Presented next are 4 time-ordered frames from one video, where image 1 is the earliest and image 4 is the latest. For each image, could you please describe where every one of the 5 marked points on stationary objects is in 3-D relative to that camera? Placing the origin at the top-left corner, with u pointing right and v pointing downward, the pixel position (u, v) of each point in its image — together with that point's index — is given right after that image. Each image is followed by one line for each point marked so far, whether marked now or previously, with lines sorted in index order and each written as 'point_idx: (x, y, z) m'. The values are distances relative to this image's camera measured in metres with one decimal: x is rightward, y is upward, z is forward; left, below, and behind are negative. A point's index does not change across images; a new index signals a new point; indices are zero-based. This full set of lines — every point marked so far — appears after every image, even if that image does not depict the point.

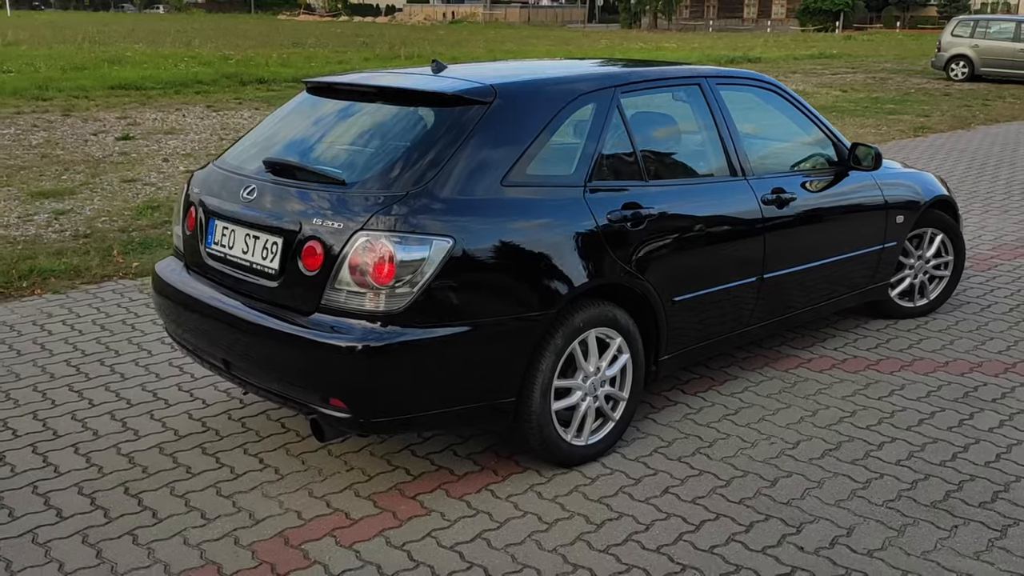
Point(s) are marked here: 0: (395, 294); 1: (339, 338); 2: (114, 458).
0: (-0.4, 0.0, +3.2) m
1: (-0.6, -0.2, +3.2) m
2: (-1.6, -0.7, +3.8) m
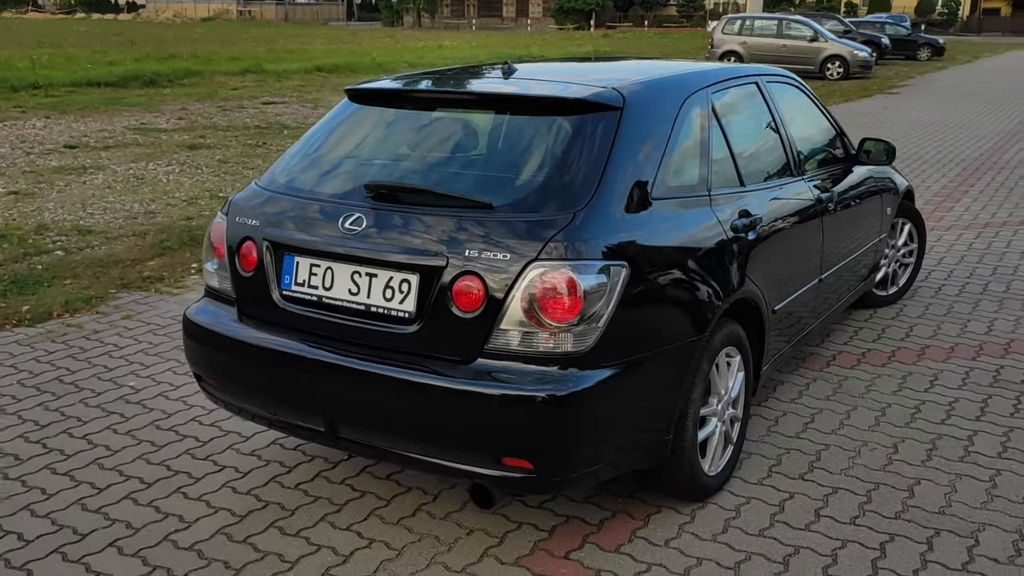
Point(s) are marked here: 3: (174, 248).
0: (+0.2, -0.1, +2.8) m
1: (0.0, -0.3, +2.7) m
2: (-1.1, -0.9, +3.1) m
3: (-2.5, +0.3, +7.1) m
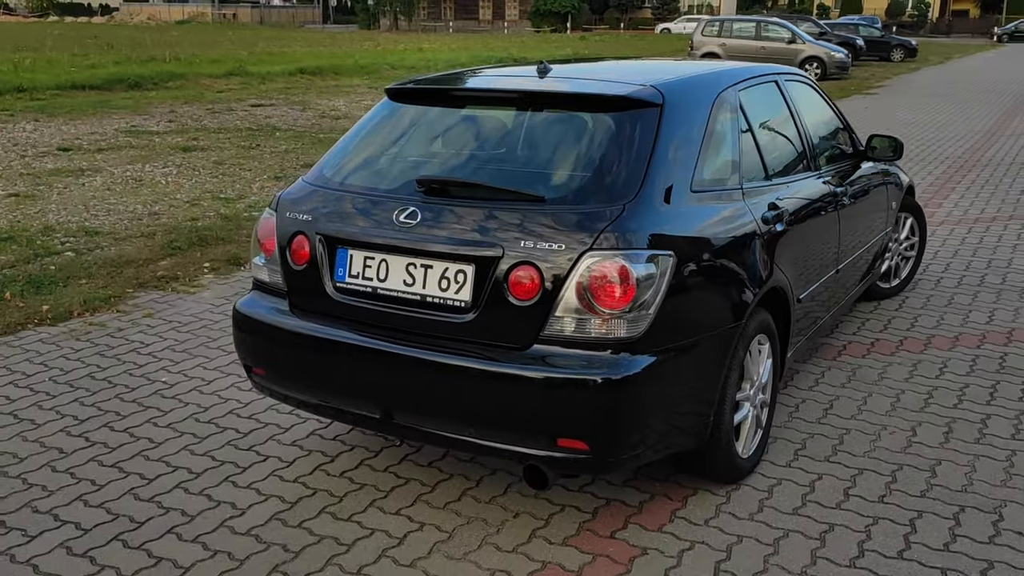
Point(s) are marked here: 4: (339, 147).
0: (+0.4, -0.1, +2.9) m
1: (+0.2, -0.3, +2.9) m
2: (-0.9, -0.8, +3.2) m
3: (-2.4, +0.3, +7.1) m
4: (-0.7, +0.6, +3.8) m
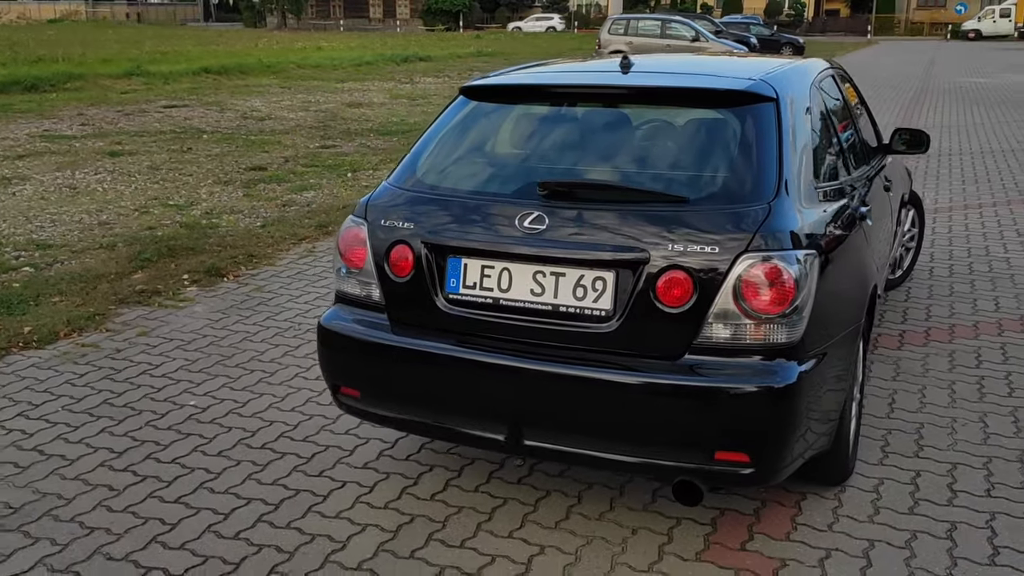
0: (+0.8, -0.1, +2.8) m
1: (+0.6, -0.3, +2.7) m
2: (-0.5, -0.9, +2.9) m
3: (-2.5, +0.2, +6.7) m
4: (-0.4, +0.5, +3.5) m
